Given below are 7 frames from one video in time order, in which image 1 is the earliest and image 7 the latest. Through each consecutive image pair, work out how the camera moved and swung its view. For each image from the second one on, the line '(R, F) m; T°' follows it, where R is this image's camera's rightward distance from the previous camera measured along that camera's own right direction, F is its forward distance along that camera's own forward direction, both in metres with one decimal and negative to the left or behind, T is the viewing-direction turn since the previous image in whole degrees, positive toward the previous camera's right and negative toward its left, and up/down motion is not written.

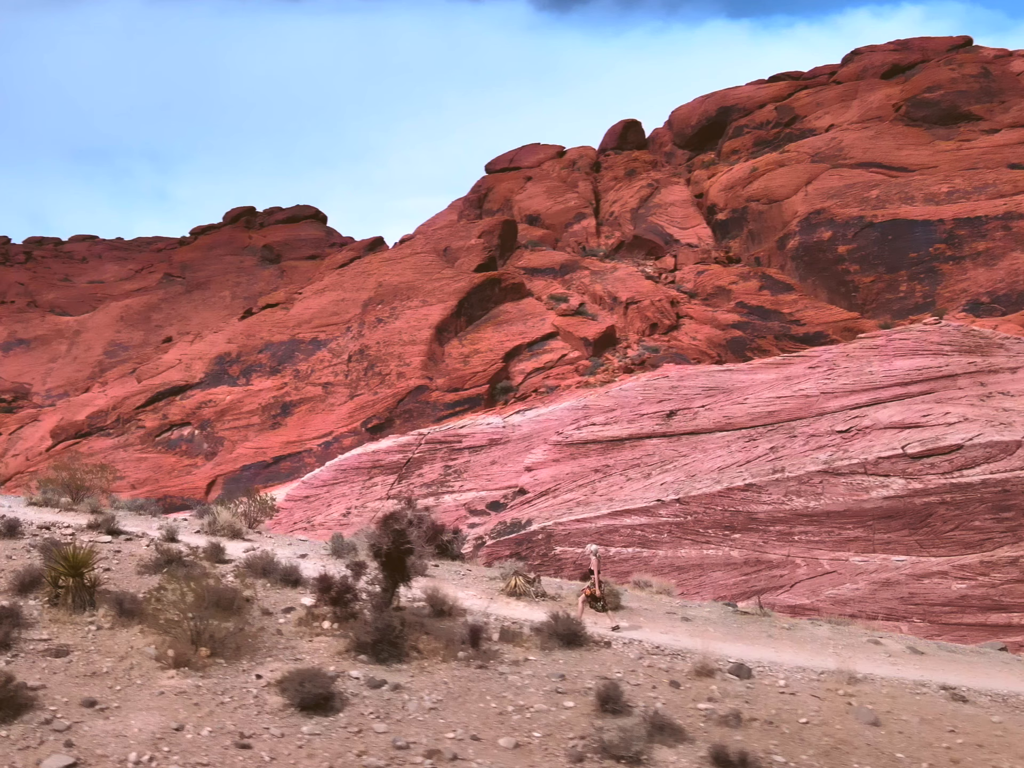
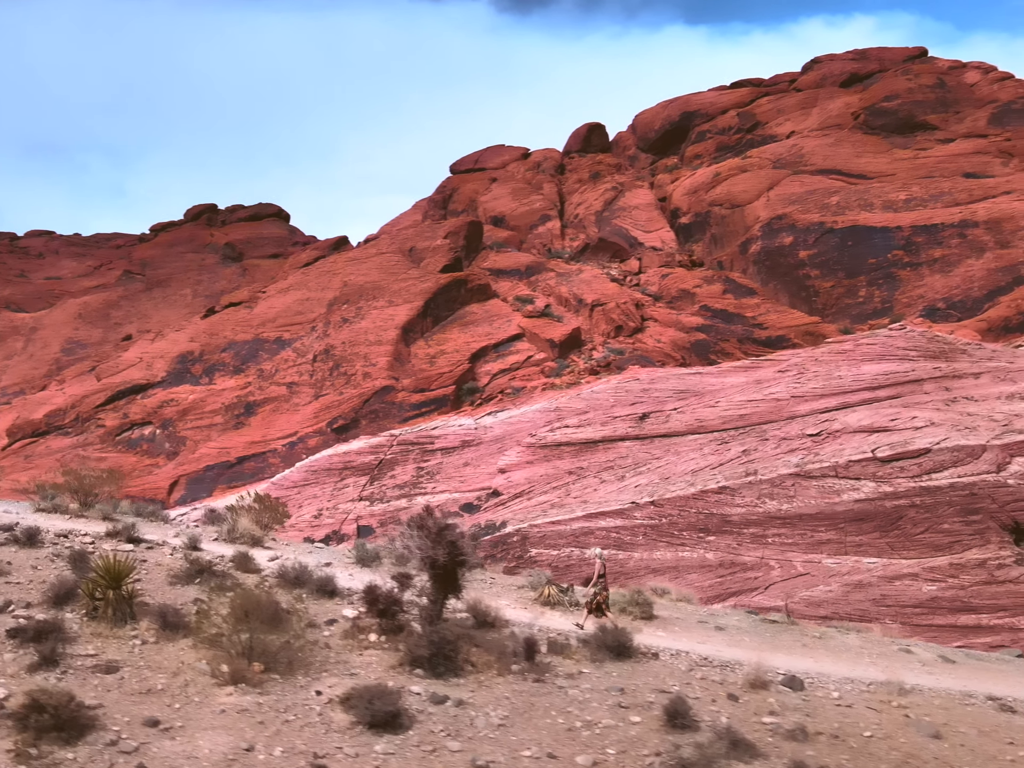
(-0.8, +0.1) m; +2°
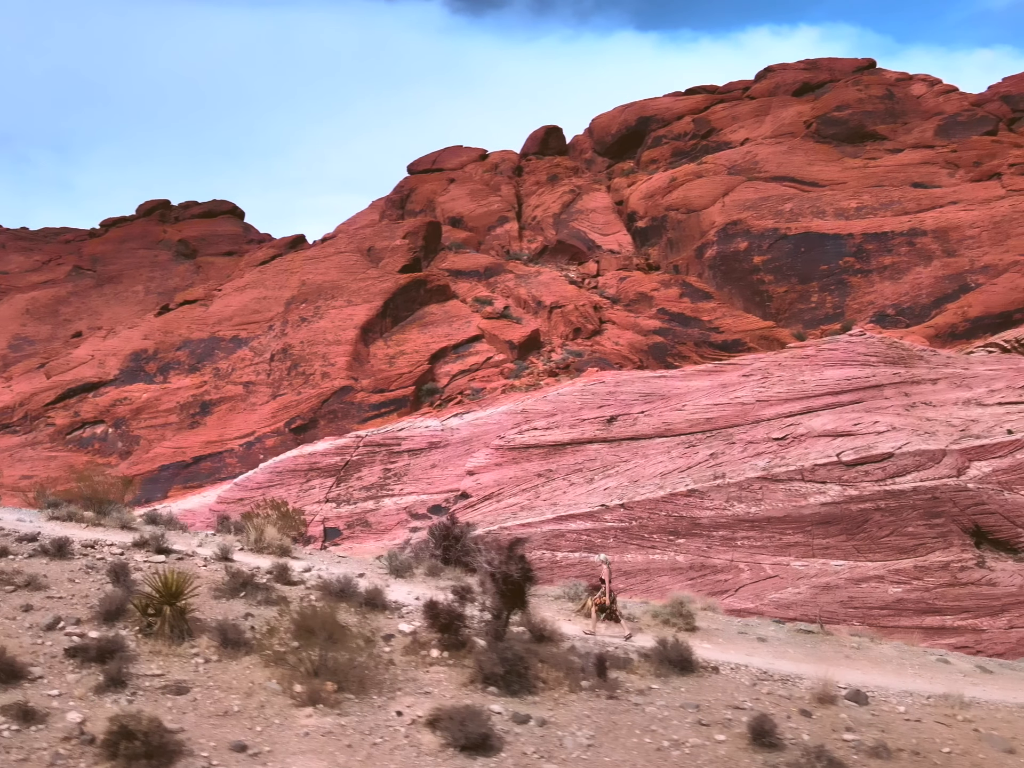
(-1.0, +0.2) m; +3°
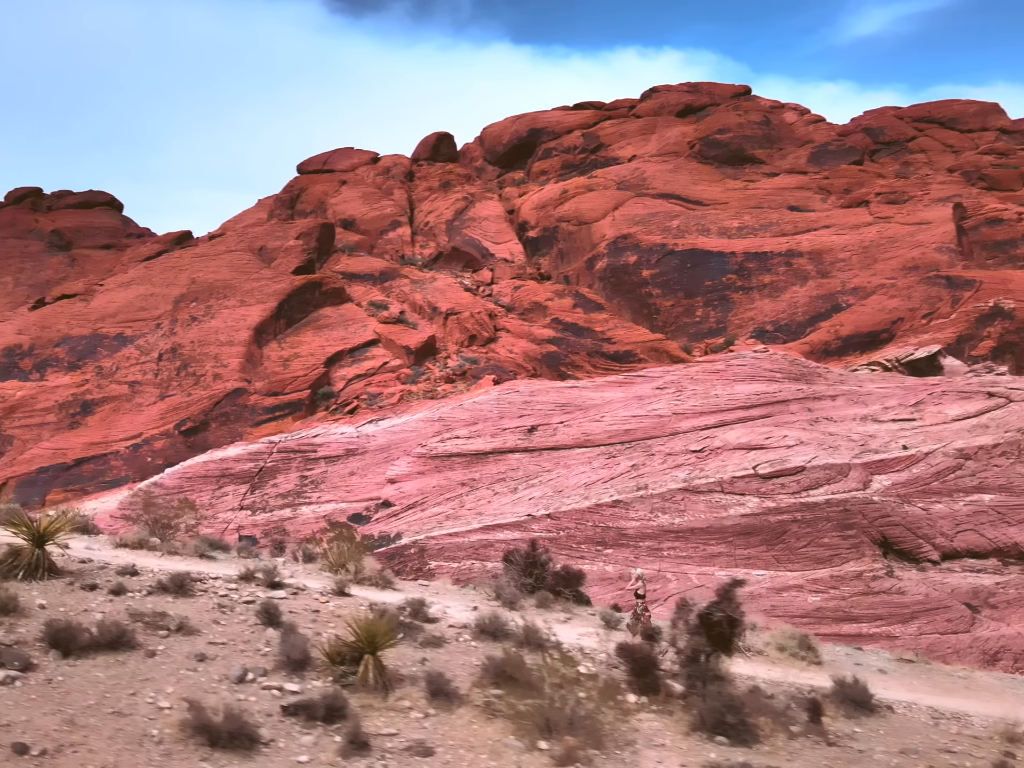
(-2.7, +0.5) m; +6°
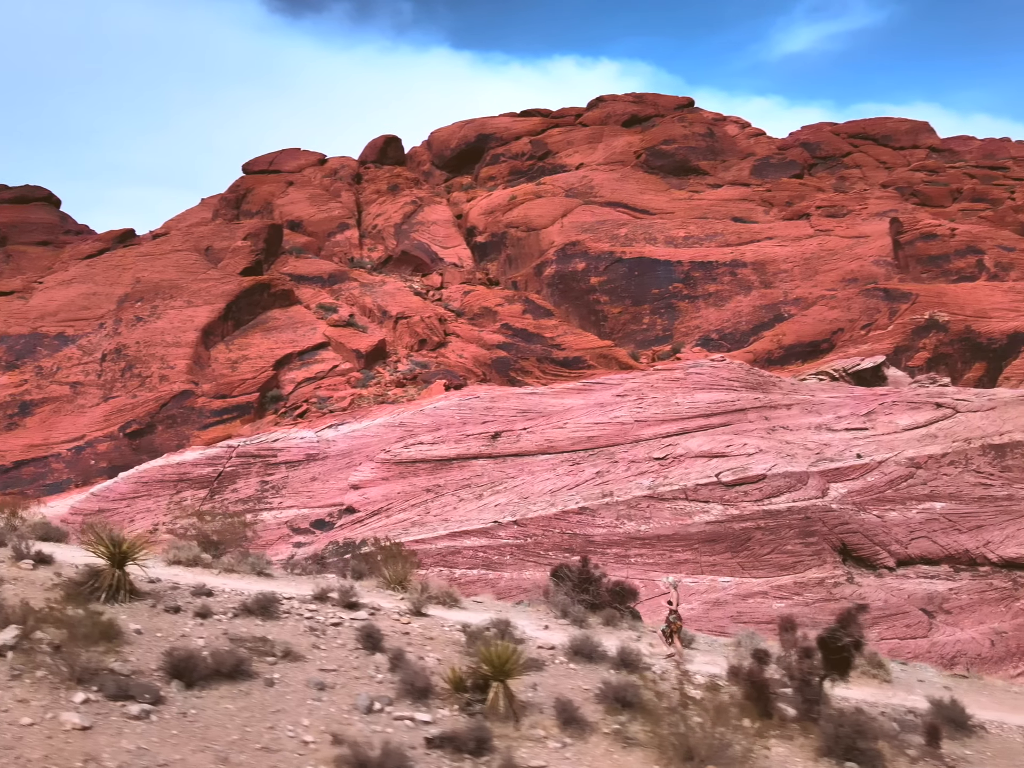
(-1.4, +0.2) m; +3°
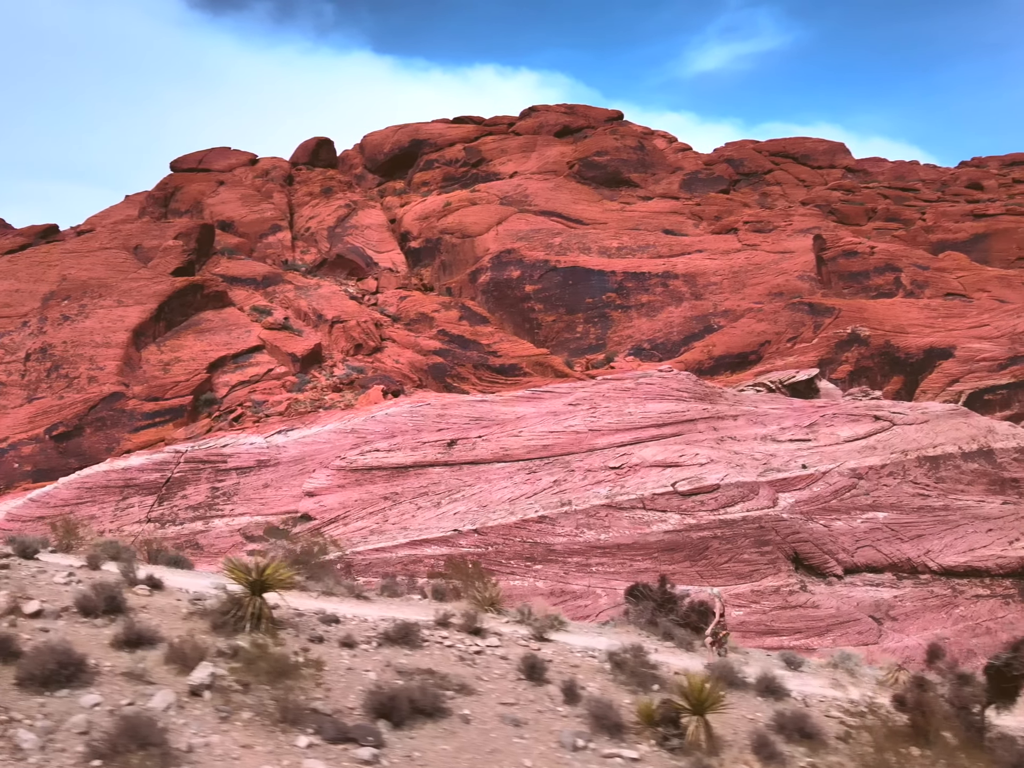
(-2.0, +0.2) m; +4°
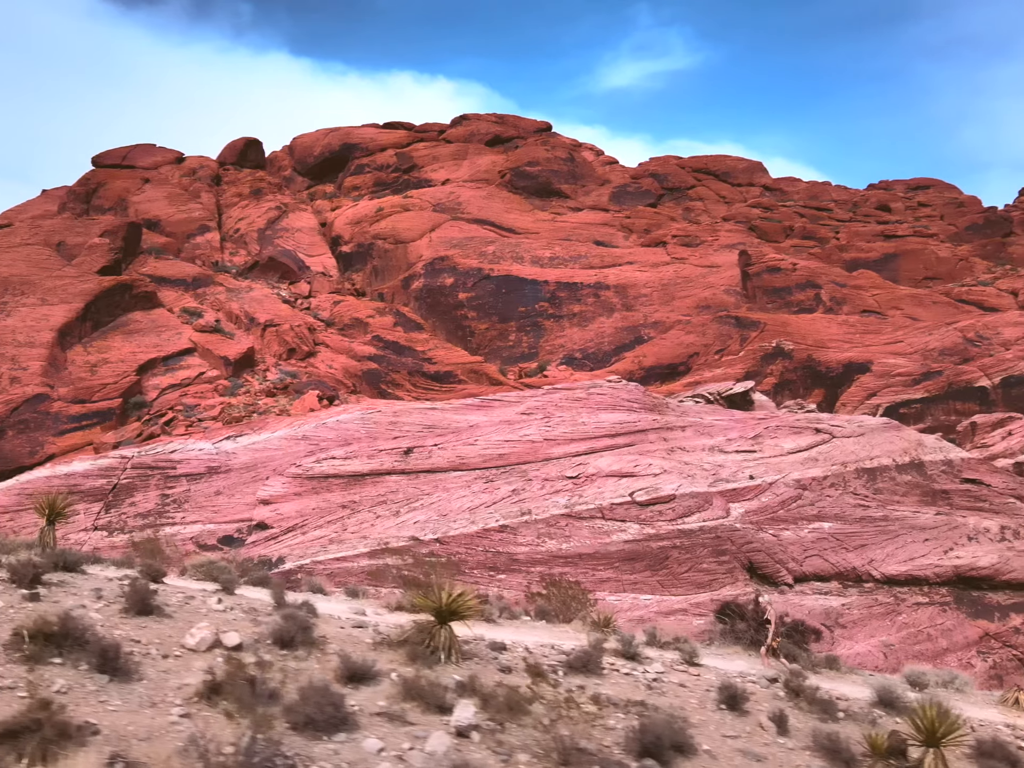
(-2.2, +0.3) m; +4°
